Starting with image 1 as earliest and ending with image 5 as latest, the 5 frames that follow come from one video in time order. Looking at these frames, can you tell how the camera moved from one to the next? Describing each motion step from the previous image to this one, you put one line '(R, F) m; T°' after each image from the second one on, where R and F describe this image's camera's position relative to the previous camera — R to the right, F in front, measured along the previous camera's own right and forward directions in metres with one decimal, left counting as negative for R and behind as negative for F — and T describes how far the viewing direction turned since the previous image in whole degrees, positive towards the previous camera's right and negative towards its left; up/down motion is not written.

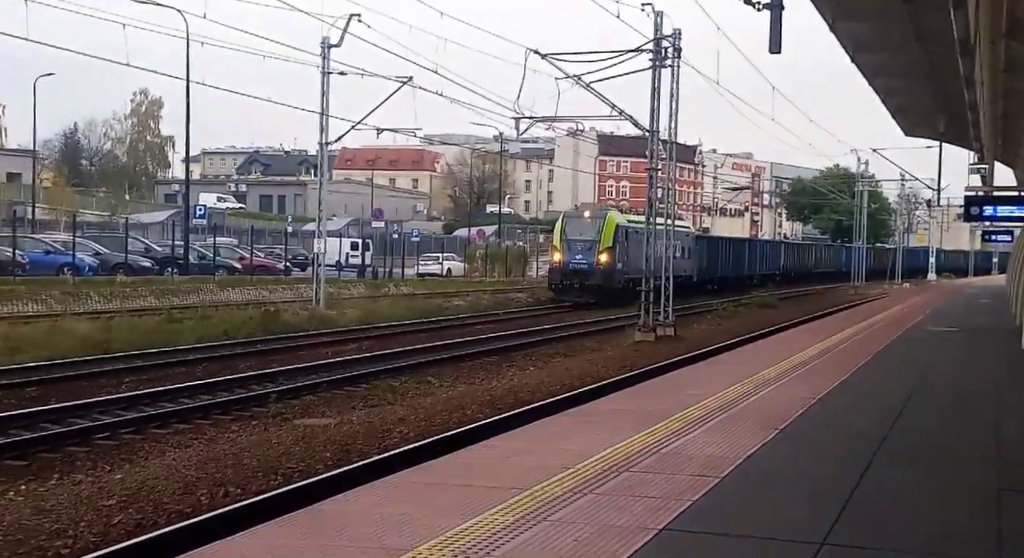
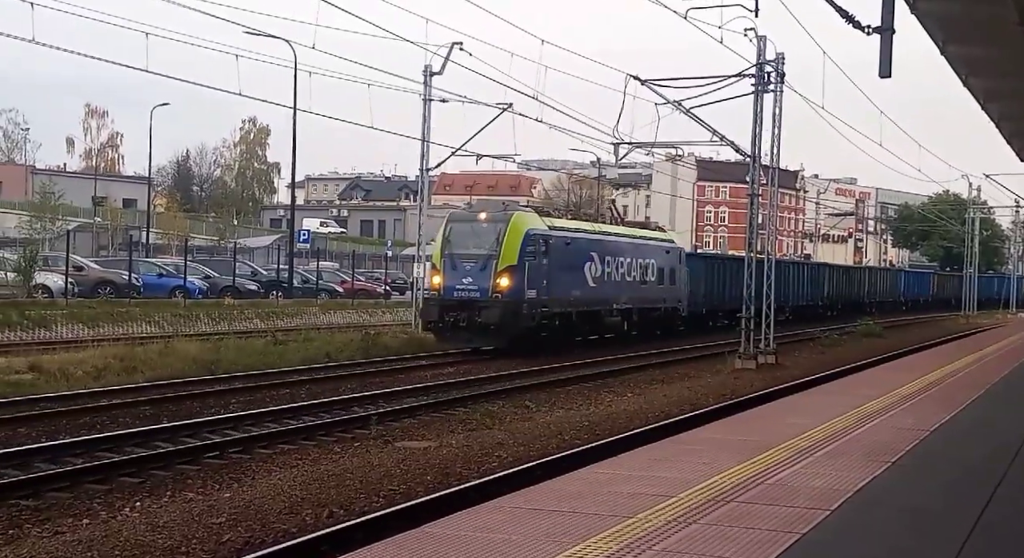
(-0.2, -0.1) m; -4°
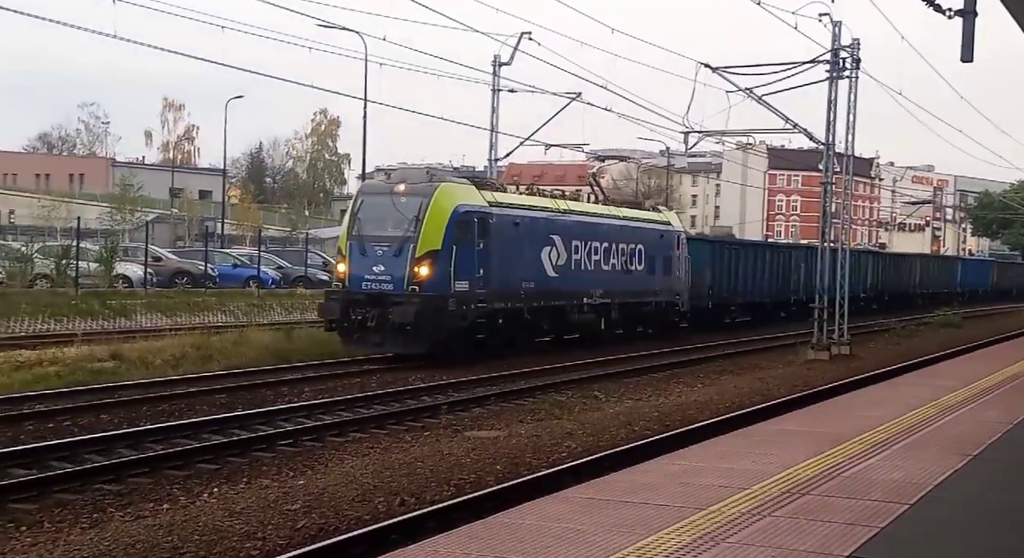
(-0.1, +0.1) m; -3°
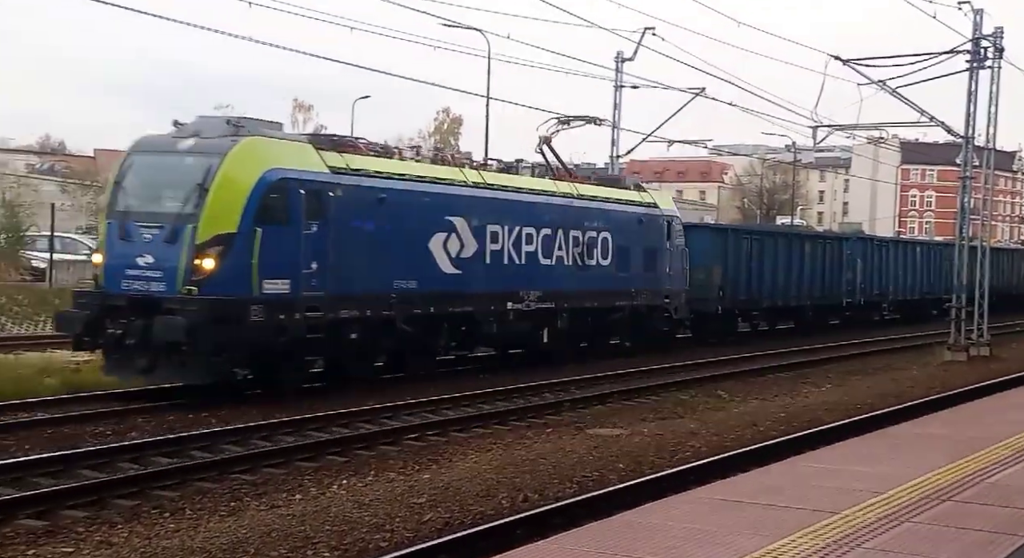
(-0.2, +0.2) m; -5°
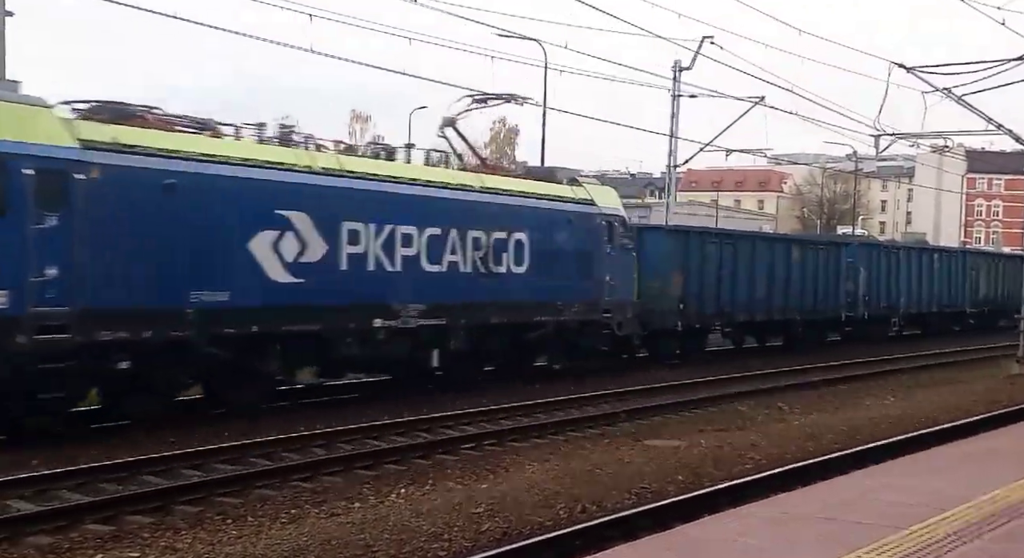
(-0.1, +0.1) m; -2°
